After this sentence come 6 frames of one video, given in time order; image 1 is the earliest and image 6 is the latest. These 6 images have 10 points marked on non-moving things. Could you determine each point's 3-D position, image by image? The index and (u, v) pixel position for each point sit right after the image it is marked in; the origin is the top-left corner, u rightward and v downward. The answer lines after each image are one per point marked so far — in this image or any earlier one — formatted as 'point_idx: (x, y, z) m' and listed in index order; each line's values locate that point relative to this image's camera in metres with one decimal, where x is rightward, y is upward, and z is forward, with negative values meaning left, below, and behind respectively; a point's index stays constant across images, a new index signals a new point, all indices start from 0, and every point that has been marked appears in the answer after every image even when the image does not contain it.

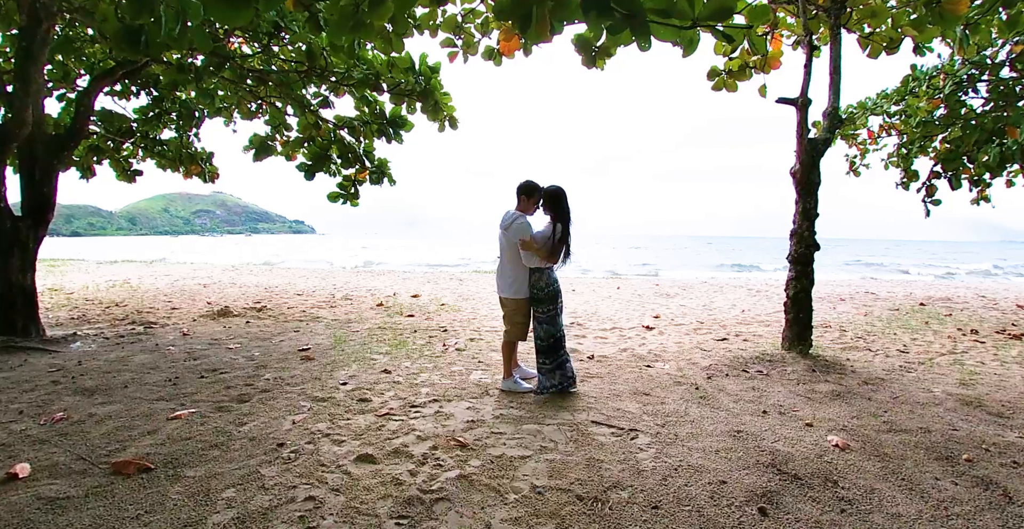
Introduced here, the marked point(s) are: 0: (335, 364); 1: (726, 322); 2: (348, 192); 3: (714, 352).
0: (-1.6, -0.9, +5.0) m
1: (+2.7, -0.7, +6.8) m
2: (-2.0, +0.9, +6.7) m
3: (+1.9, -0.8, +5.1) m
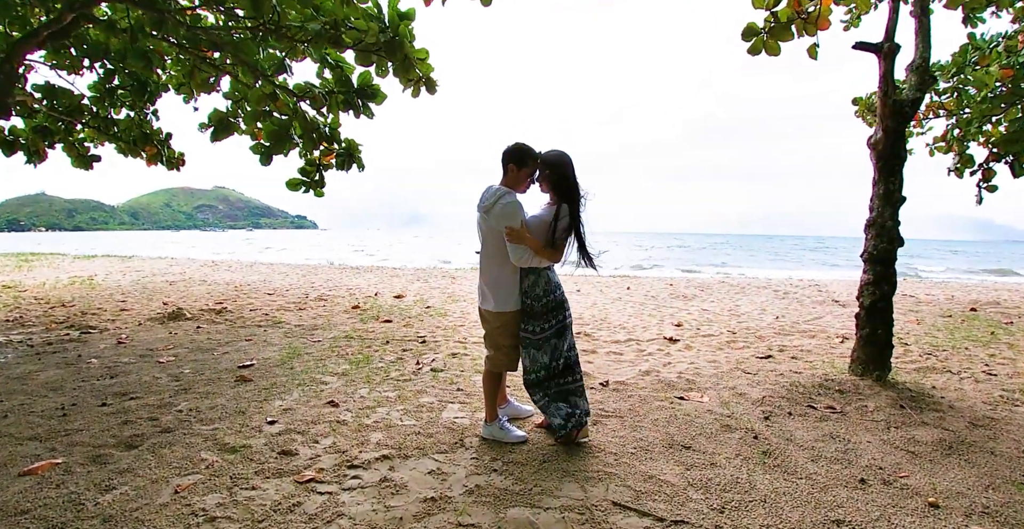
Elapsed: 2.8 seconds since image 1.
0: (-1.7, -0.9, +3.8) m
1: (+2.6, -0.7, +5.6) m
2: (-2.1, +0.9, +5.6) m
3: (+1.8, -0.8, +4.0) m
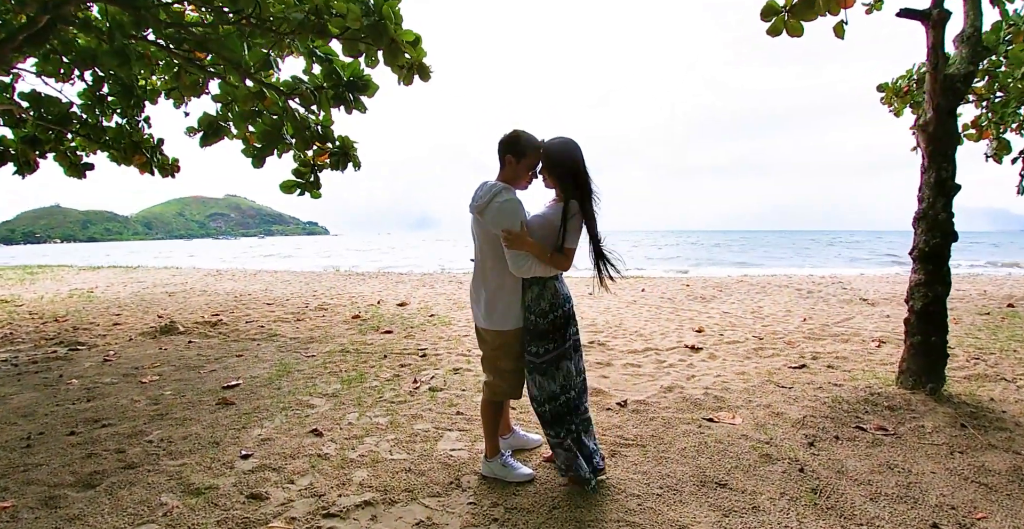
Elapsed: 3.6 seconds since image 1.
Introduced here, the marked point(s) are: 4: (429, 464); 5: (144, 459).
0: (-1.7, -1.0, +3.5) m
1: (+2.7, -0.7, +5.2) m
2: (-2.1, +0.8, +5.3) m
3: (+1.9, -0.8, +3.5) m
4: (-0.4, -0.9, +2.5) m
5: (-2.0, -1.1, +3.0) m
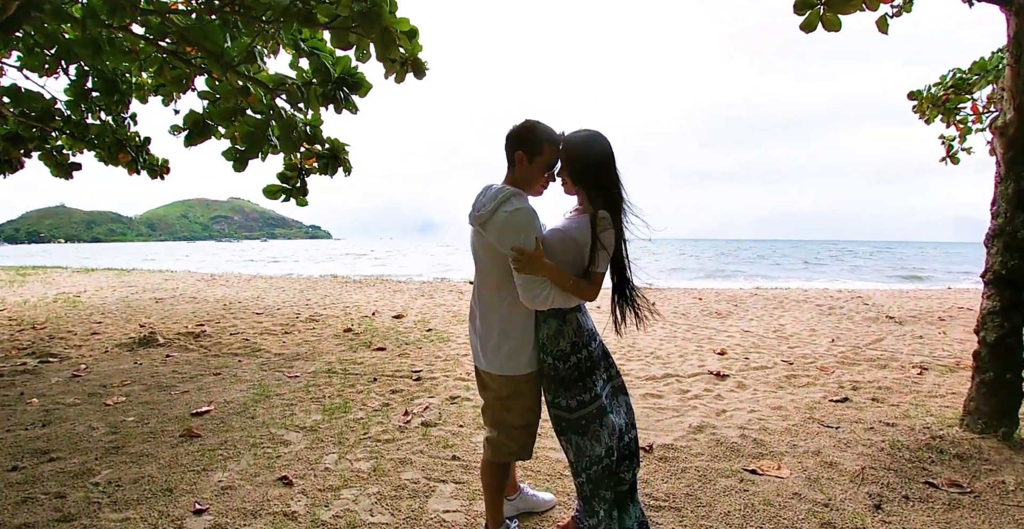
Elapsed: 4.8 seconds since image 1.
0: (-1.6, -1.0, +3.0) m
1: (+2.7, -0.9, +4.7) m
2: (-2.0, +0.7, +4.8) m
3: (+1.9, -0.9, +3.1) m
4: (-0.4, -1.0, +2.1) m
5: (-2.0, -1.1, +2.5) m
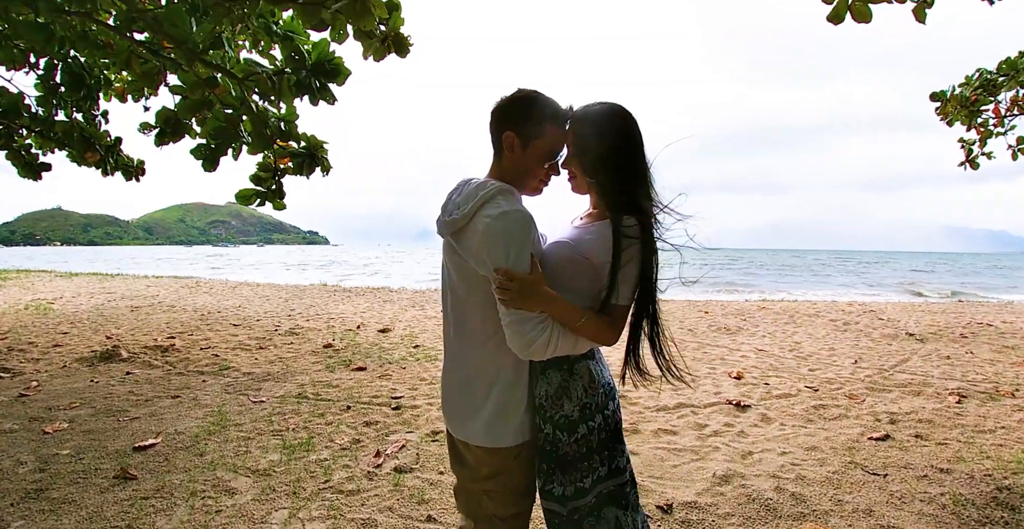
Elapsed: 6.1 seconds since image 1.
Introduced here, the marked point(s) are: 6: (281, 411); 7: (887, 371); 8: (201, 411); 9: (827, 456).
0: (-1.7, -1.1, +2.5) m
1: (+2.7, -1.0, +4.3) m
2: (-2.0, +0.6, +4.4) m
3: (+1.9, -1.0, +2.6) m
4: (-0.4, -1.1, +1.6) m
5: (-2.0, -1.2, +2.0) m
6: (-1.5, -1.0, +3.6) m
7: (+3.4, -1.0, +4.9) m
8: (-2.2, -1.0, +3.8) m
9: (+1.7, -1.0, +2.9) m
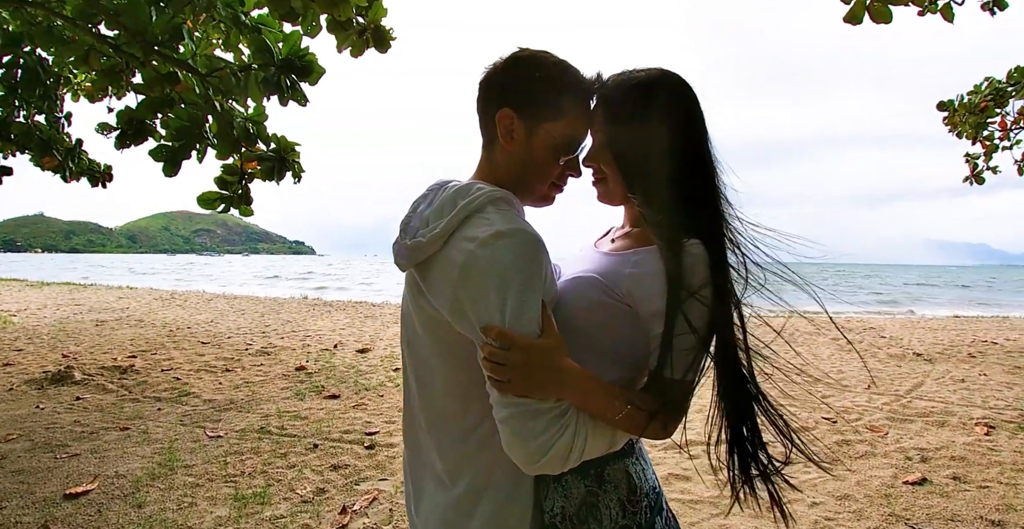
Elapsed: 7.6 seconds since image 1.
0: (-1.7, -1.2, +2.1) m
1: (+2.6, -1.1, +3.9) m
2: (-2.1, +0.5, +3.9) m
3: (+1.8, -1.1, +2.2) m
4: (-0.4, -1.1, +1.2) m
5: (-2.1, -1.3, +1.6) m
6: (-1.6, -1.1, +3.2) m
7: (+3.3, -1.1, +4.6) m
8: (-2.3, -1.1, +3.4) m
9: (+1.6, -1.1, +2.5) m
